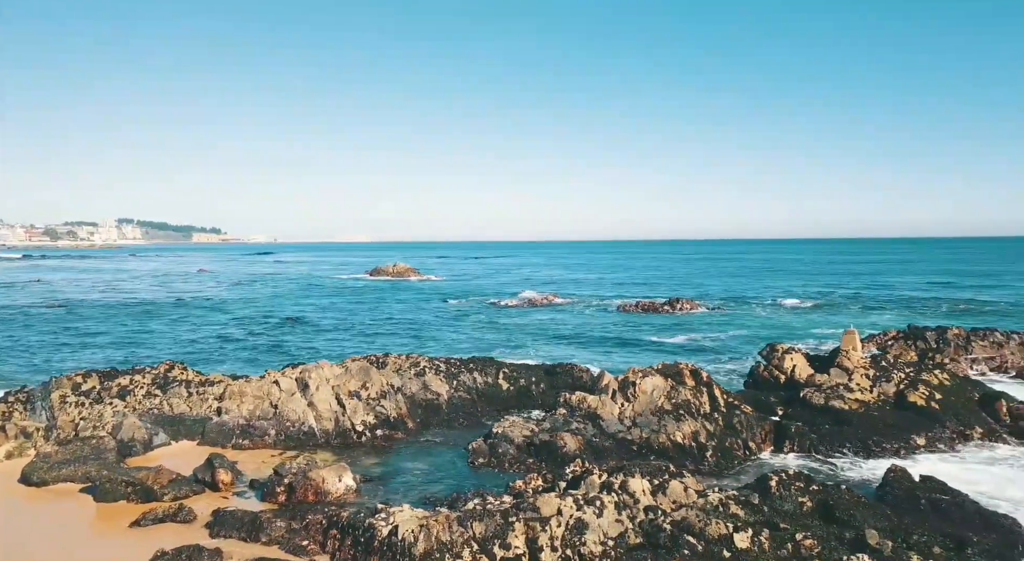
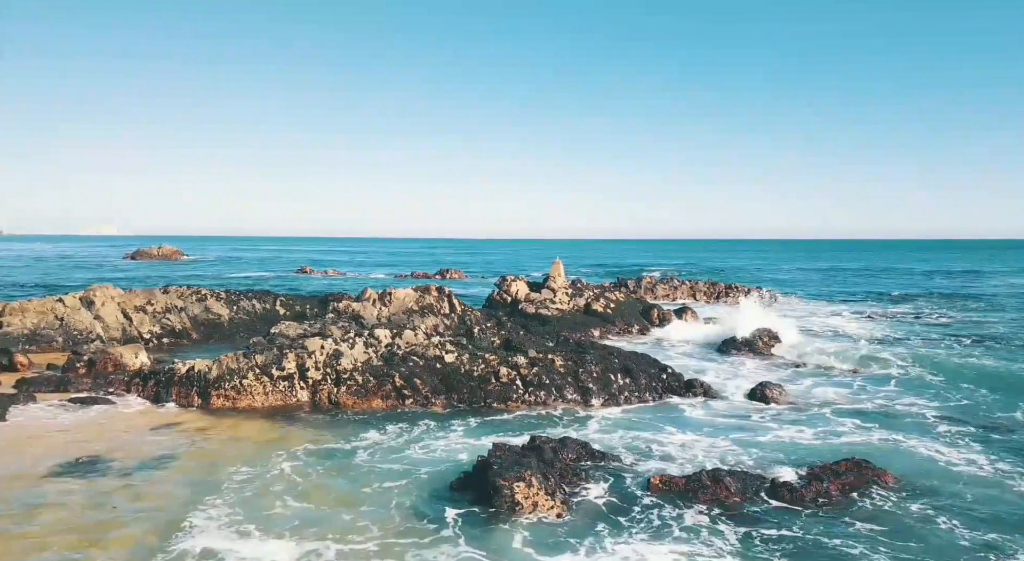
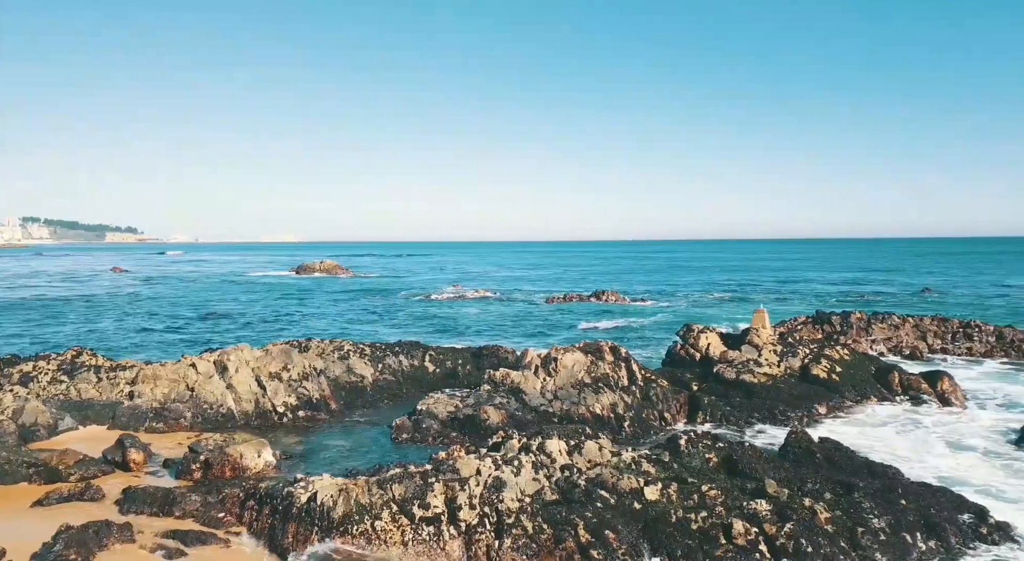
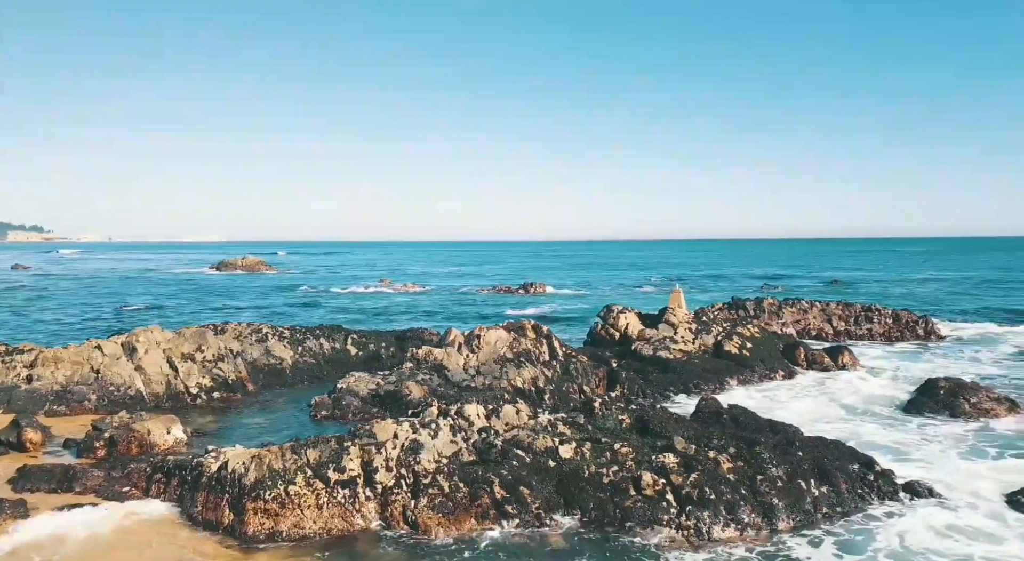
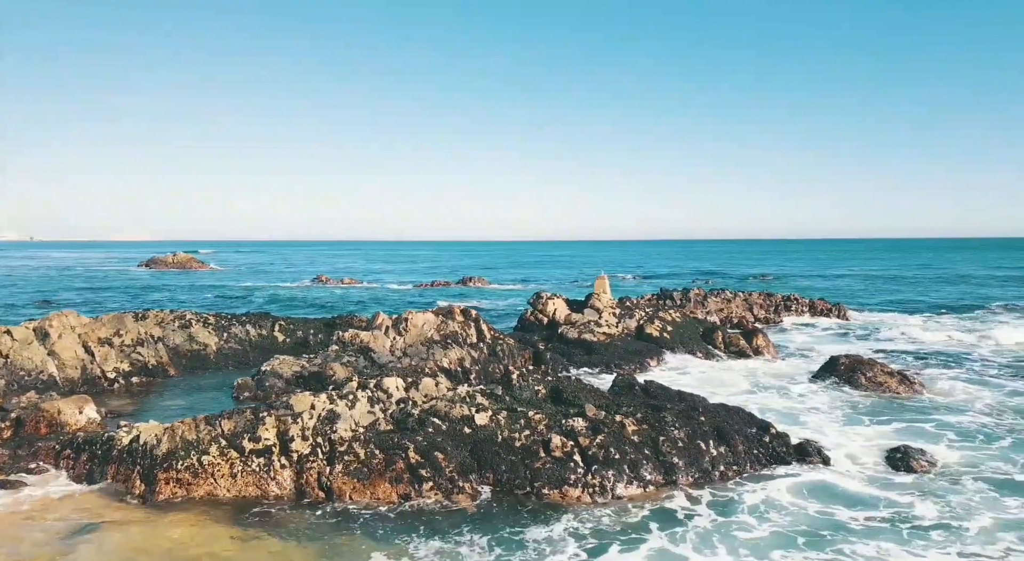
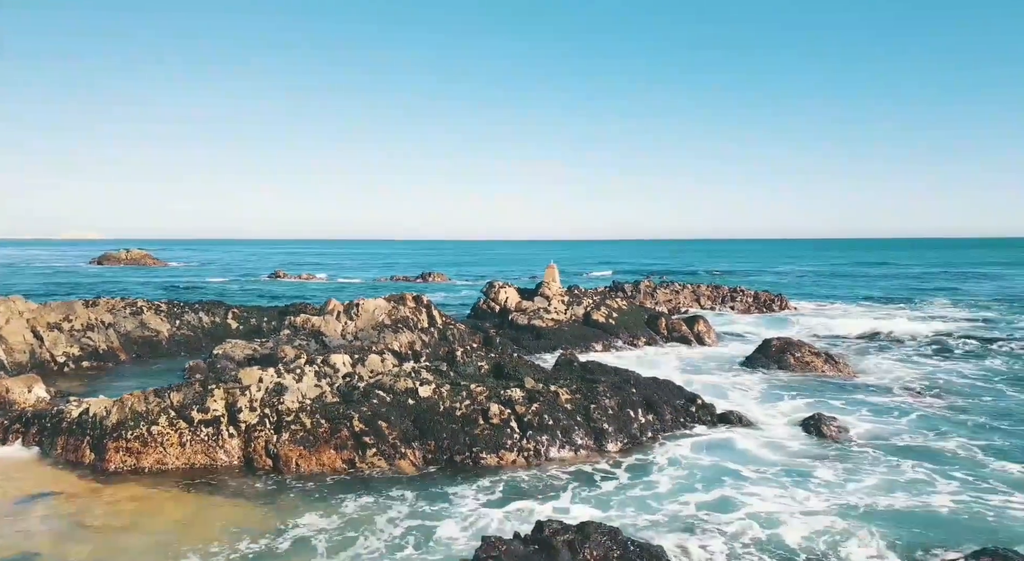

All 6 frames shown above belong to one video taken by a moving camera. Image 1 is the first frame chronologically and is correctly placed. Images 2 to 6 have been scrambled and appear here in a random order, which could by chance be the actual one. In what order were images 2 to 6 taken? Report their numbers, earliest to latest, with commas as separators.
3, 4, 5, 6, 2
